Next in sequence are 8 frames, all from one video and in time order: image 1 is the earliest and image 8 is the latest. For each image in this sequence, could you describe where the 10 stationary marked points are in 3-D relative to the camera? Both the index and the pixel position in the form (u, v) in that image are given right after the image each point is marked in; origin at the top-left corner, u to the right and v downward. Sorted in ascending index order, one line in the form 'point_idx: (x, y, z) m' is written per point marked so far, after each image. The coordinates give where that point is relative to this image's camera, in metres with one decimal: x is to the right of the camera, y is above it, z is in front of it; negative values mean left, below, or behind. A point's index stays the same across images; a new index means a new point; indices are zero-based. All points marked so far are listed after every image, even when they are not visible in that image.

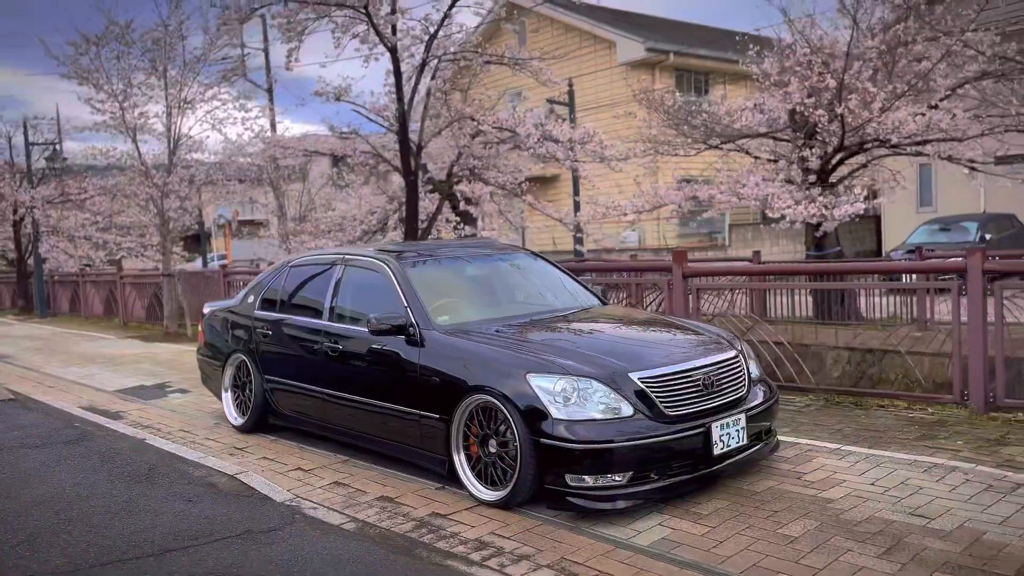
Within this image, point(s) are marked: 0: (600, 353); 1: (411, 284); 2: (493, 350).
0: (+0.5, -0.4, +4.2) m
1: (-0.8, 0.0, +5.3) m
2: (-0.1, -0.3, +4.3) m
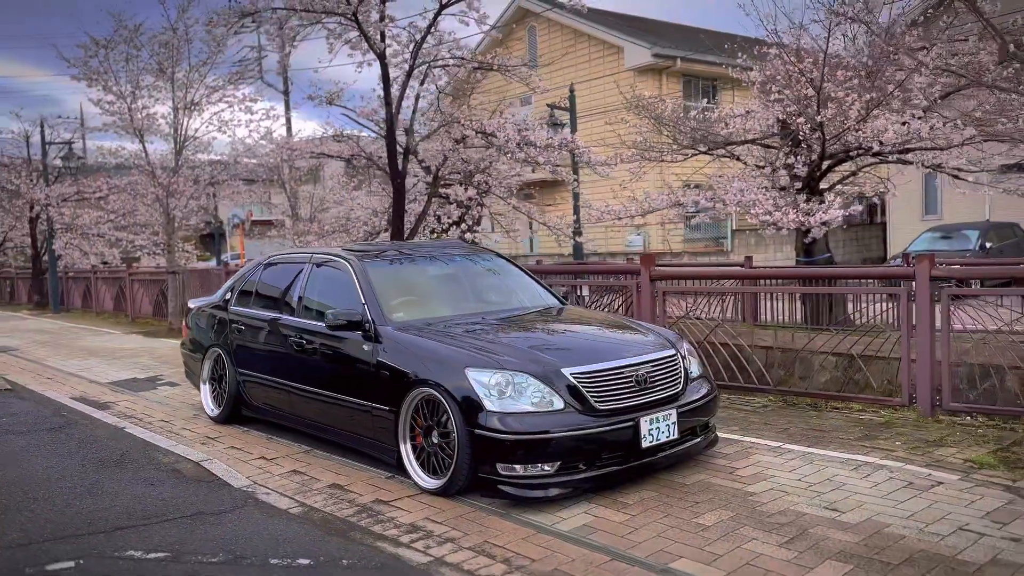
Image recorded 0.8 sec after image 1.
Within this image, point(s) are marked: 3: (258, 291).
0: (+0.2, -0.4, +4.4) m
1: (-1.1, 0.0, +5.5) m
2: (-0.4, -0.3, +4.5) m
3: (-2.2, 0.0, +6.6) m
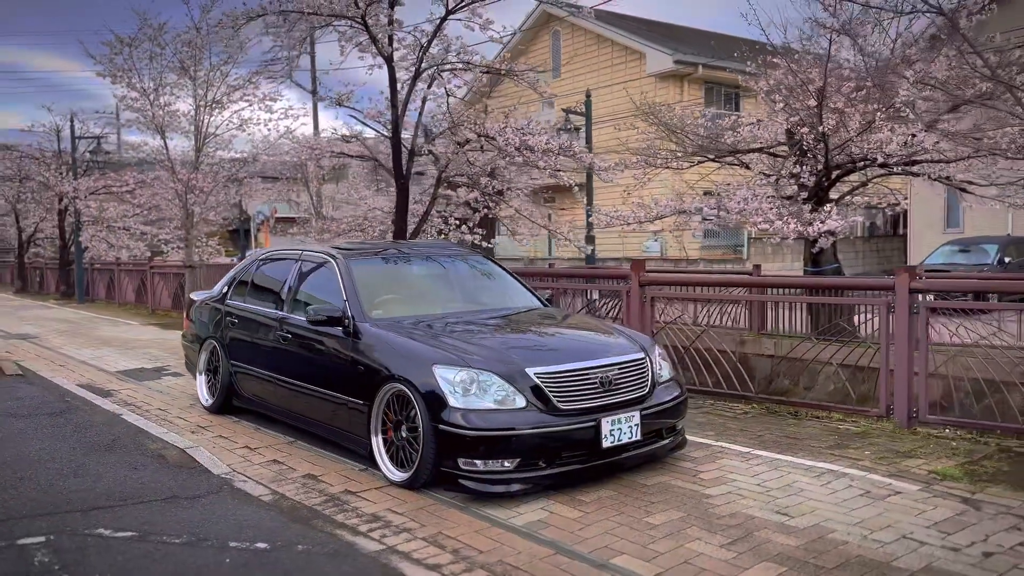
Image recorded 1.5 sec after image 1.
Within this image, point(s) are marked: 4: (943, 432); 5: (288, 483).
0: (0.0, -0.4, +4.5) m
1: (-1.2, +0.1, +5.7) m
2: (-0.6, -0.3, +4.7) m
3: (-2.3, 0.0, +6.8) m
4: (+3.2, -1.1, +5.7) m
5: (-1.4, -1.2, +4.7) m
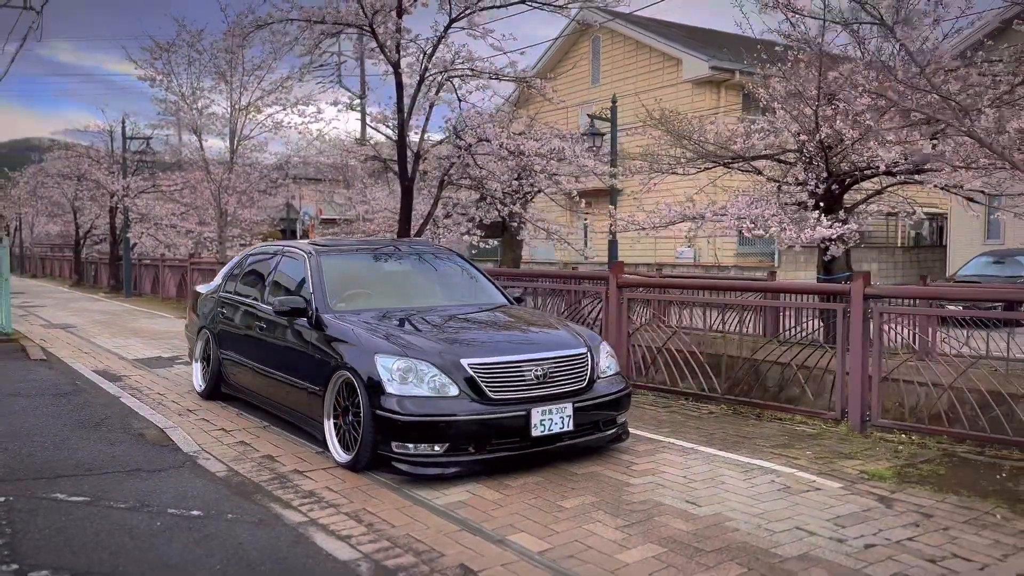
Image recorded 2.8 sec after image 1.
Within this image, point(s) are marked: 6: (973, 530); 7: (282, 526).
0: (-0.4, -0.3, +4.8) m
1: (-1.5, +0.1, +6.0) m
2: (-1.0, -0.3, +5.0) m
3: (-2.5, +0.1, +7.2) m
4: (+2.8, -1.1, +5.8) m
5: (-1.7, -1.1, +5.1) m
6: (+2.3, -1.2, +3.8) m
7: (-1.1, -1.2, +3.8) m
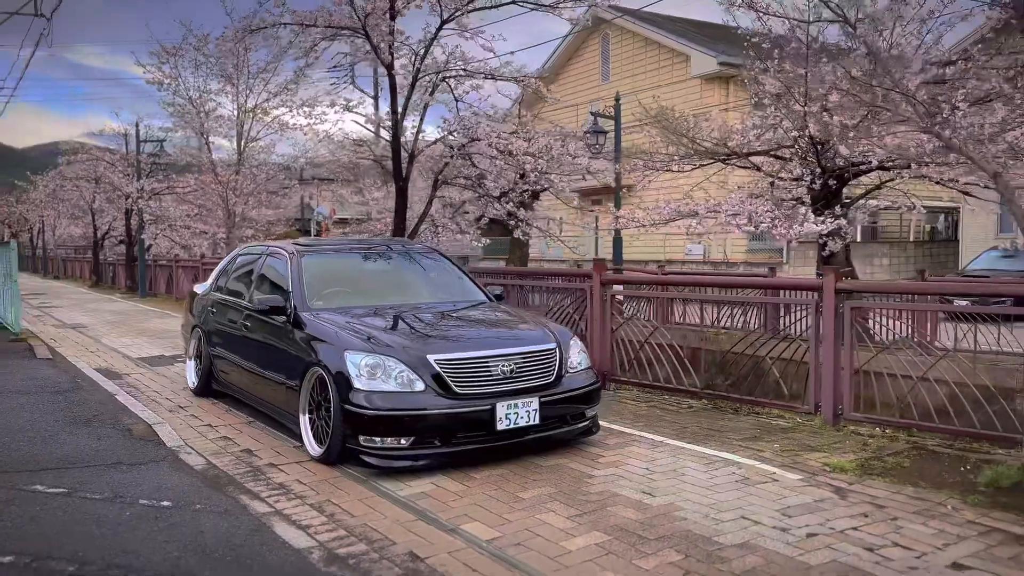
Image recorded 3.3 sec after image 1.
0: (-0.6, -0.3, +4.9) m
1: (-1.7, +0.1, +6.2) m
2: (-1.2, -0.3, +5.1) m
3: (-2.7, +0.1, +7.4) m
4: (+2.7, -1.1, +5.8) m
5: (-1.9, -1.1, +5.2) m
6: (+2.0, -1.2, +3.9) m
7: (-1.3, -1.1, +3.9) m
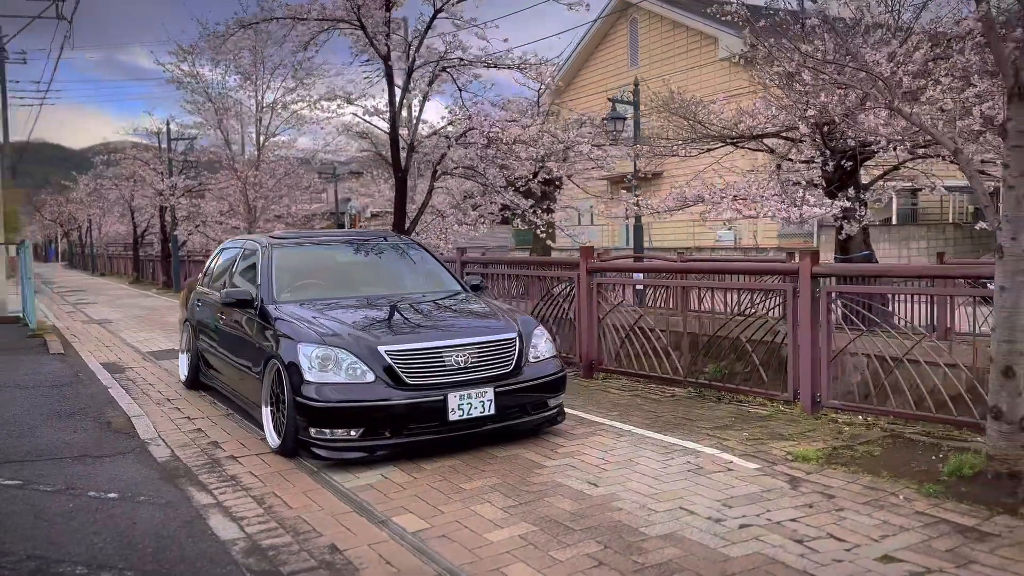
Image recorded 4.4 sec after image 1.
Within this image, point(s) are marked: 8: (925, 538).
0: (-0.9, -0.3, +4.9) m
1: (-1.9, +0.2, +6.2) m
2: (-1.4, -0.2, +5.1) m
3: (-2.8, +0.1, +7.5) m
4: (+2.4, -0.9, +5.7) m
5: (-2.2, -1.1, +5.3) m
6: (+1.7, -1.1, +3.8) m
7: (-1.7, -1.1, +4.0) m
8: (+1.8, -1.1, +3.4) m
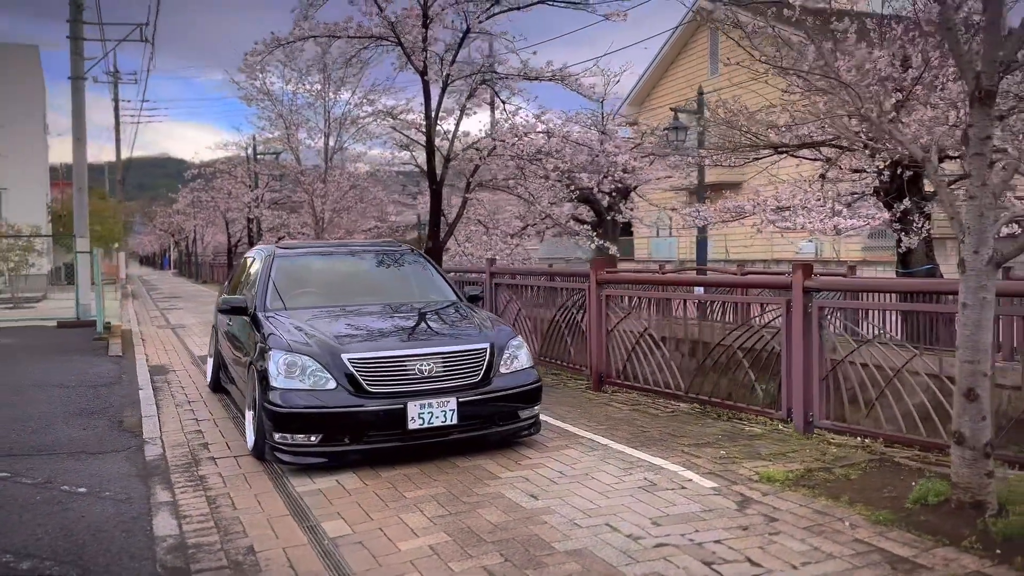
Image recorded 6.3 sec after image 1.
0: (-1.1, -0.3, +5.0) m
1: (-1.9, +0.1, +6.5) m
2: (-1.6, -0.3, +5.3) m
3: (-2.7, +0.1, +7.8) m
4: (+2.3, -1.0, +5.4) m
5: (-2.3, -1.1, +5.6) m
6: (+1.3, -1.1, +3.6) m
7: (-2.0, -1.2, +4.2) m
8: (+1.4, -1.2, +3.3) m
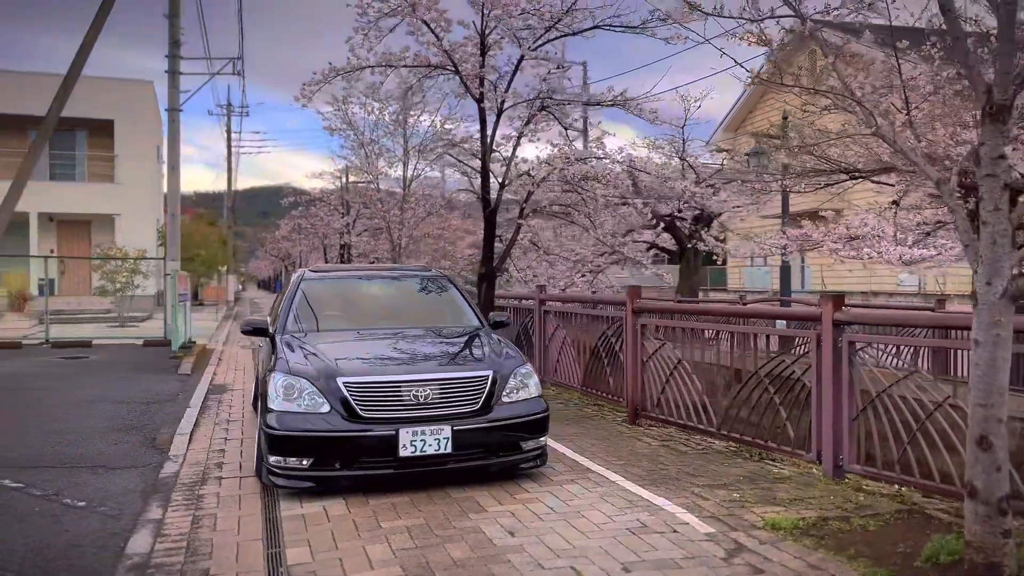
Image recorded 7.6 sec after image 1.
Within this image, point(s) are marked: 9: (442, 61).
0: (-1.1, -0.5, +5.0) m
1: (-1.7, -0.1, +6.6) m
2: (-1.6, -0.5, +5.4) m
3: (-2.3, -0.2, +8.0) m
4: (+2.3, -1.3, +5.0) m
5: (-2.3, -1.3, +5.7) m
6: (+1.1, -1.3, +3.3) m
7: (-2.1, -1.3, +4.3) m
8: (+1.2, -1.3, +2.9) m
9: (-1.0, +3.1, +10.7) m
